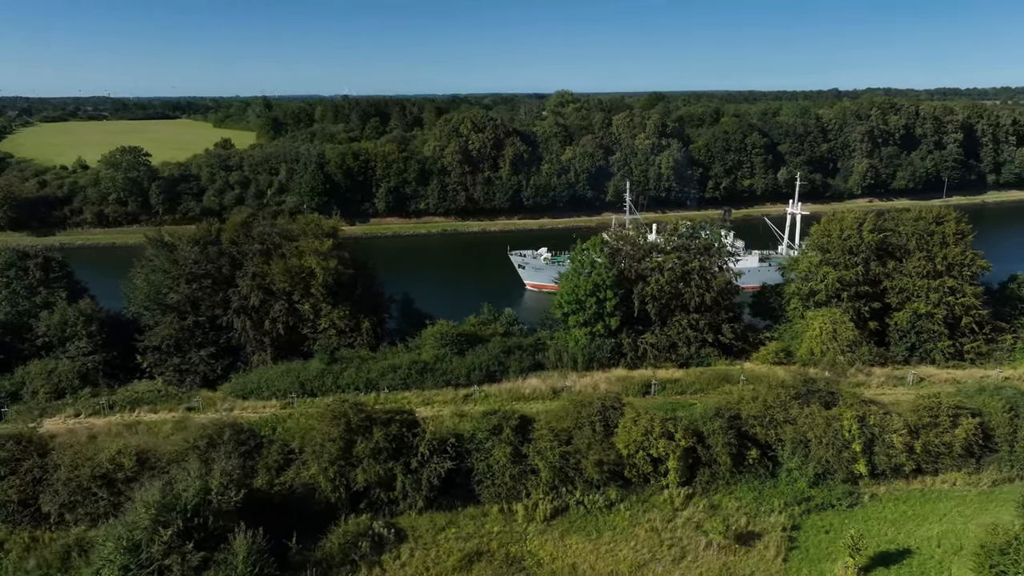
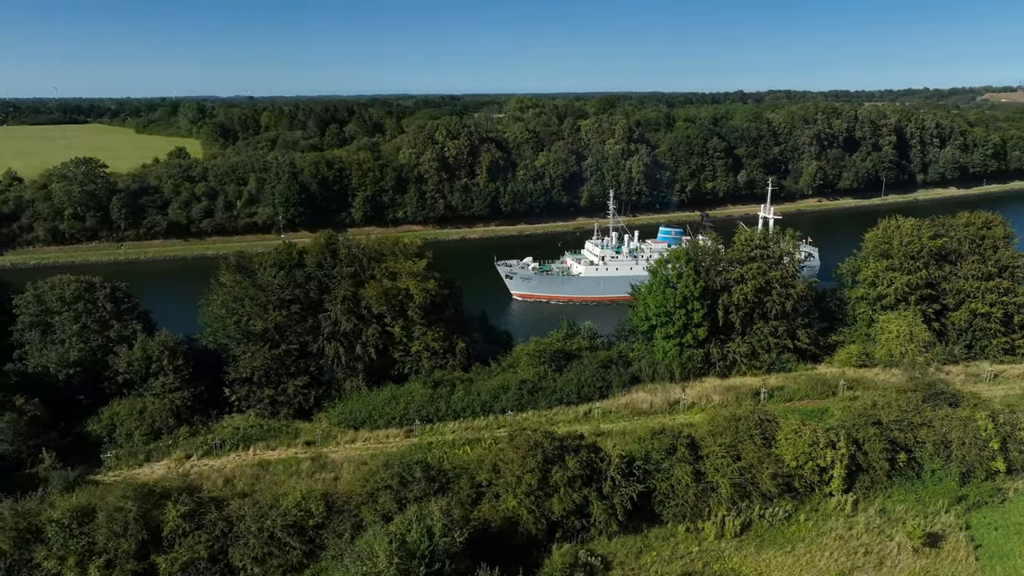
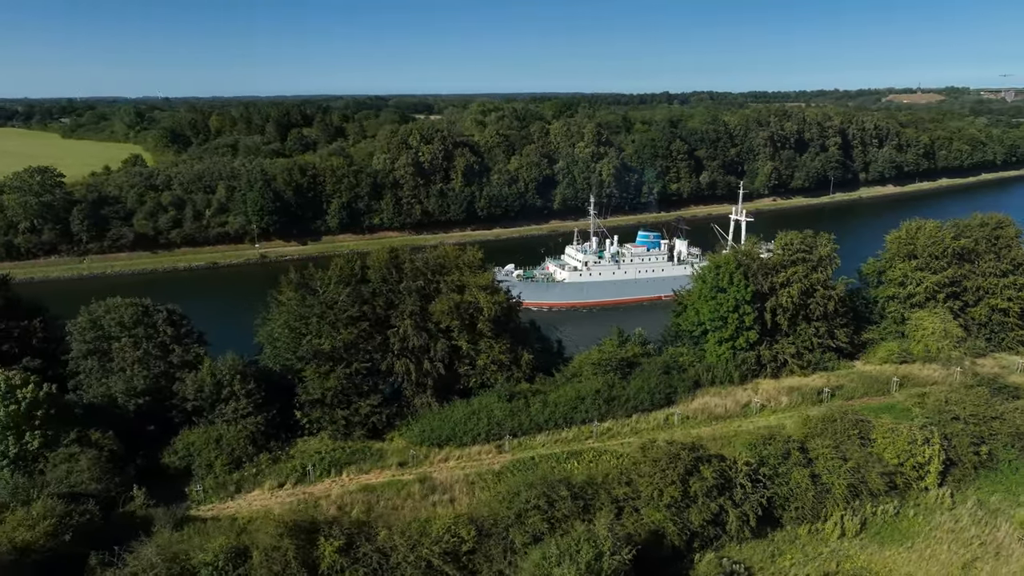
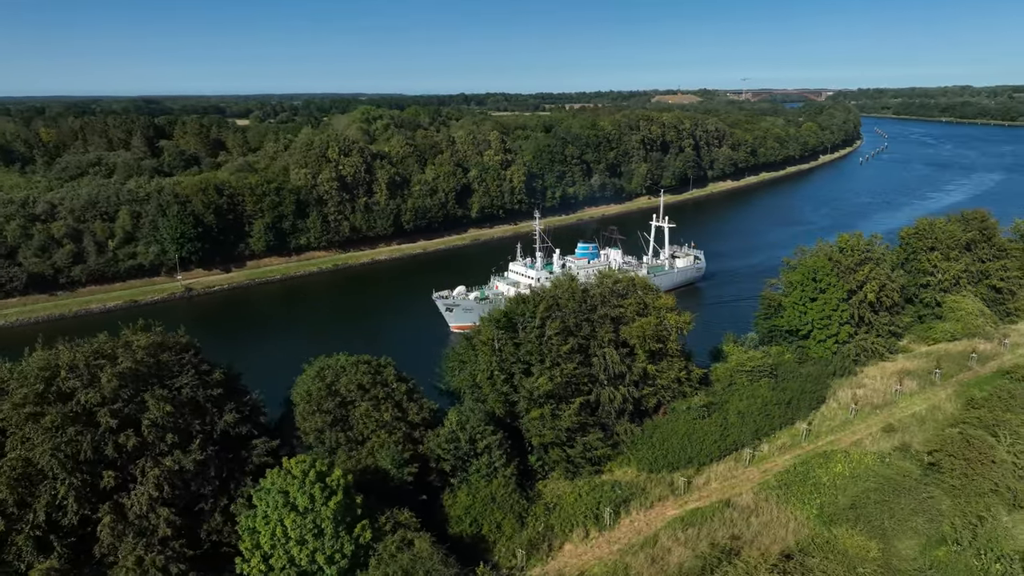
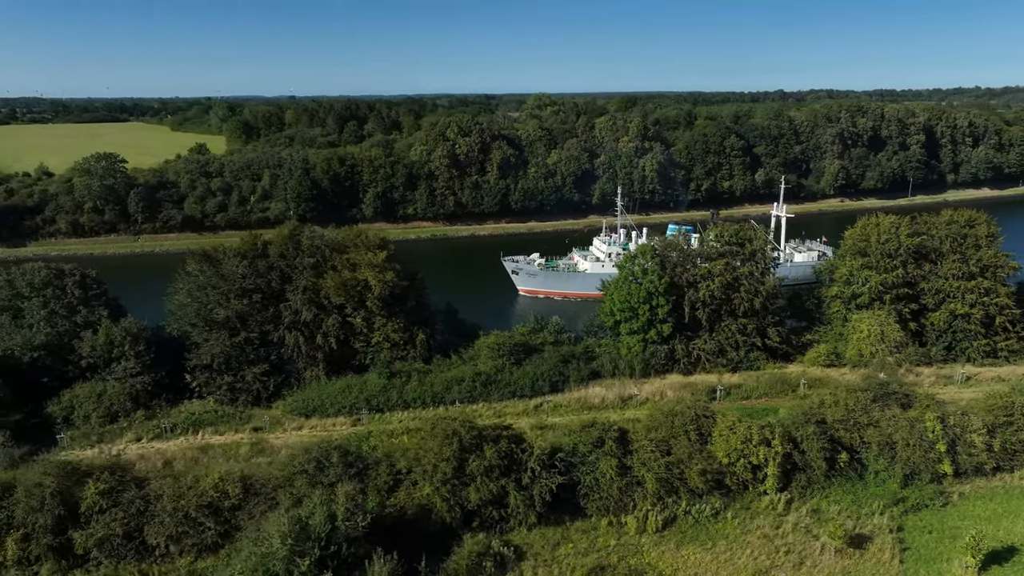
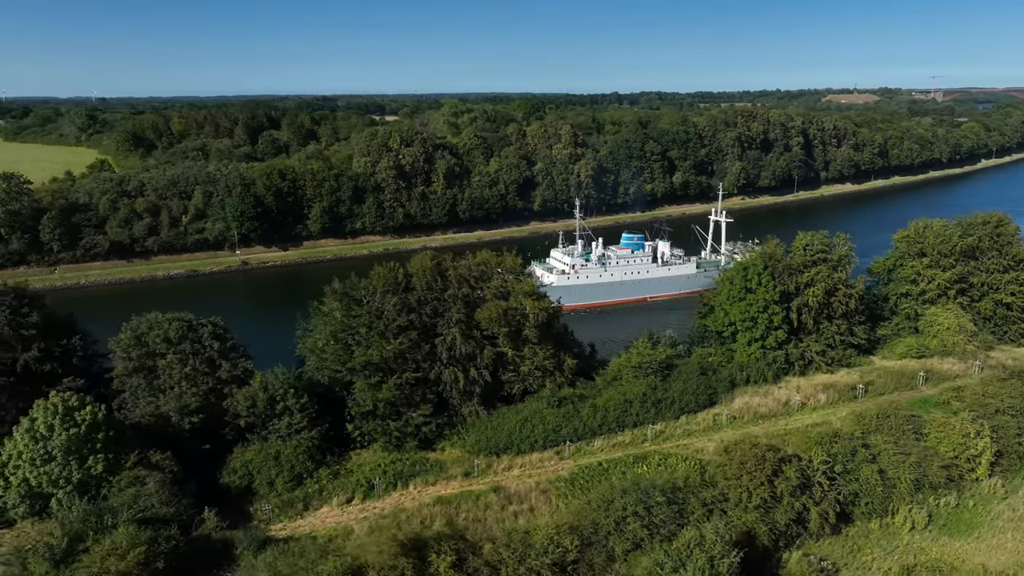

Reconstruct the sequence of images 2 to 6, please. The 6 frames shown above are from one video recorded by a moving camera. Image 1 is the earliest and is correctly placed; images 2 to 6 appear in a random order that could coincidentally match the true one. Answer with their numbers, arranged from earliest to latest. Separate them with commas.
5, 2, 3, 6, 4
